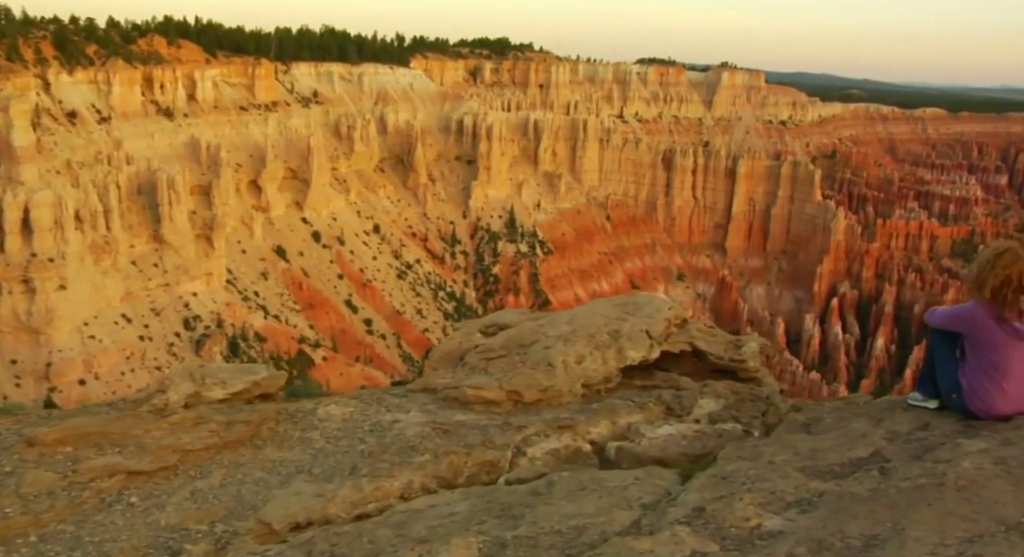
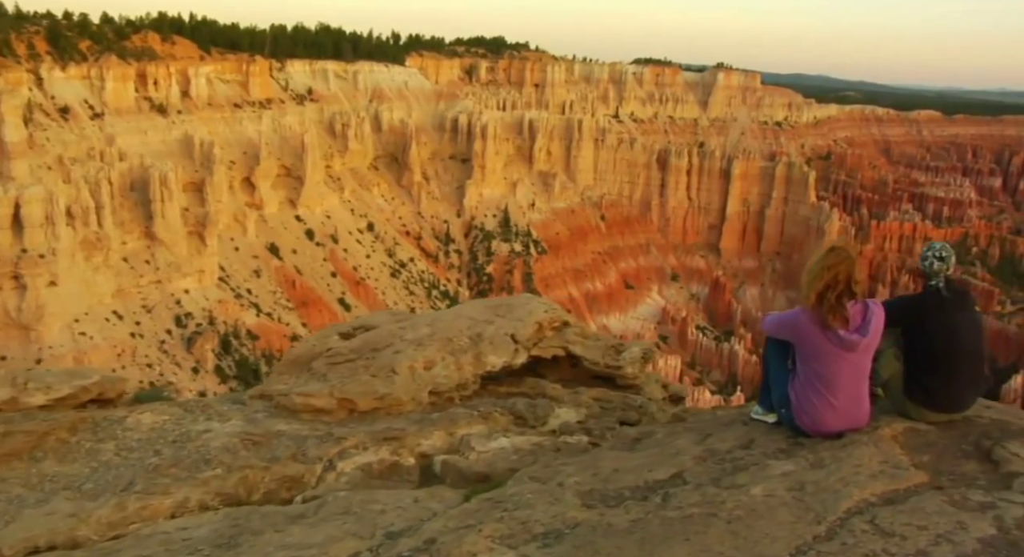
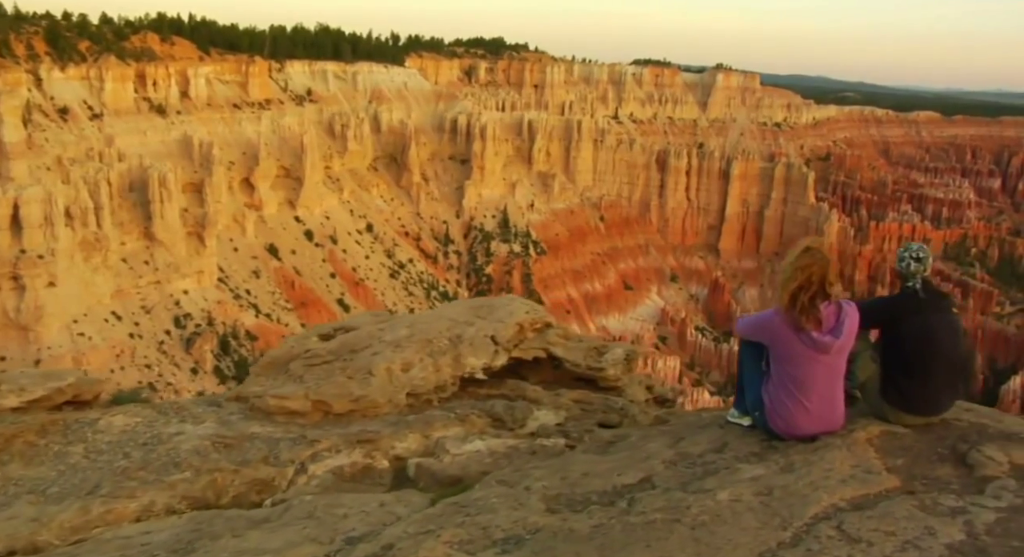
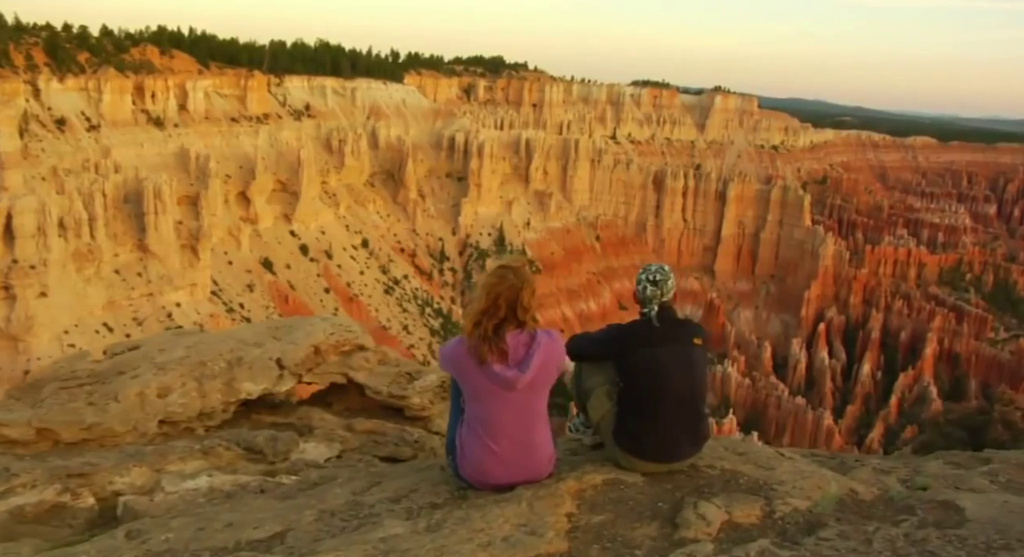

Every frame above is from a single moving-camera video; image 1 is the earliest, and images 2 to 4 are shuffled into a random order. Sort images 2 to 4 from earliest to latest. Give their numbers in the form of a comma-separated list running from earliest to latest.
2, 3, 4
